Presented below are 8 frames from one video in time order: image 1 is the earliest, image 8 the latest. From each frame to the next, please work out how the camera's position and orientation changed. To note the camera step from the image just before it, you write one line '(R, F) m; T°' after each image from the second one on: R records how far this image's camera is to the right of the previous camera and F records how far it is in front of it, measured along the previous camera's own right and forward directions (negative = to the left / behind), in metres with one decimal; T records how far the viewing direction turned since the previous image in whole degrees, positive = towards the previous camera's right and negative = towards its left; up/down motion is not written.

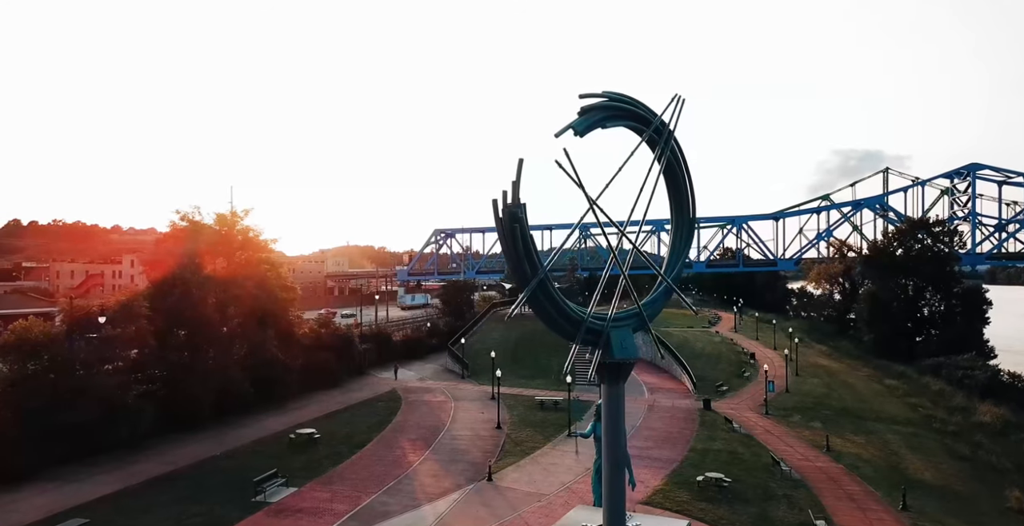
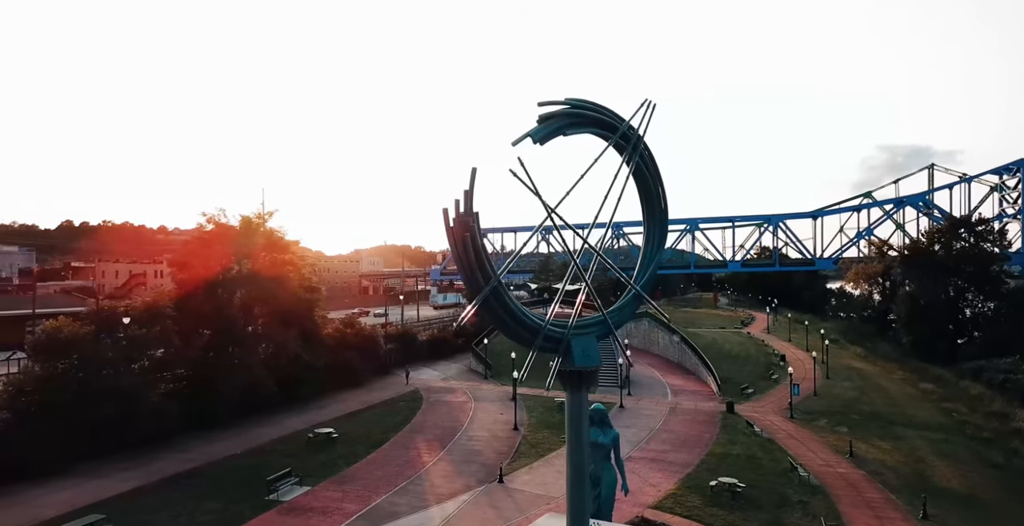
(+0.9, 0.0) m; -3°
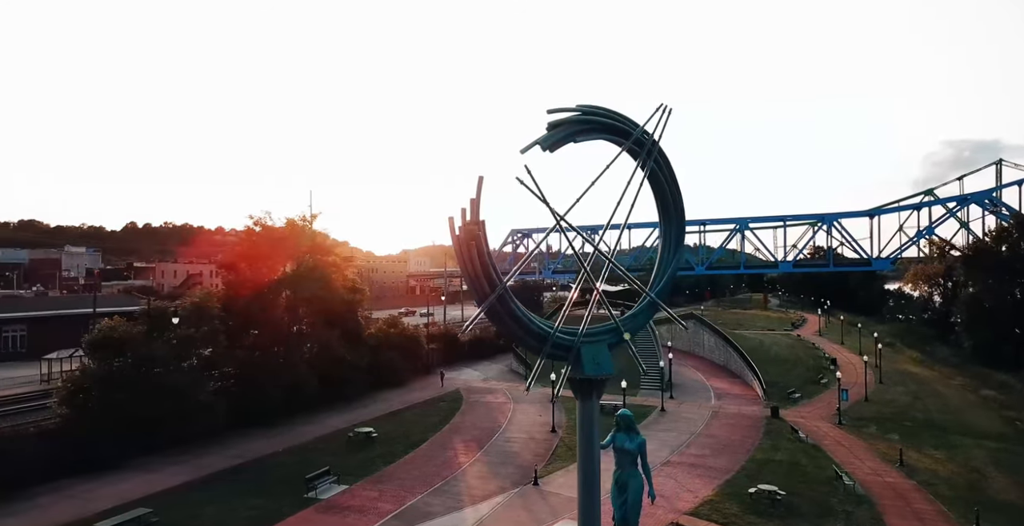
(+0.4, 0.0) m; -4°
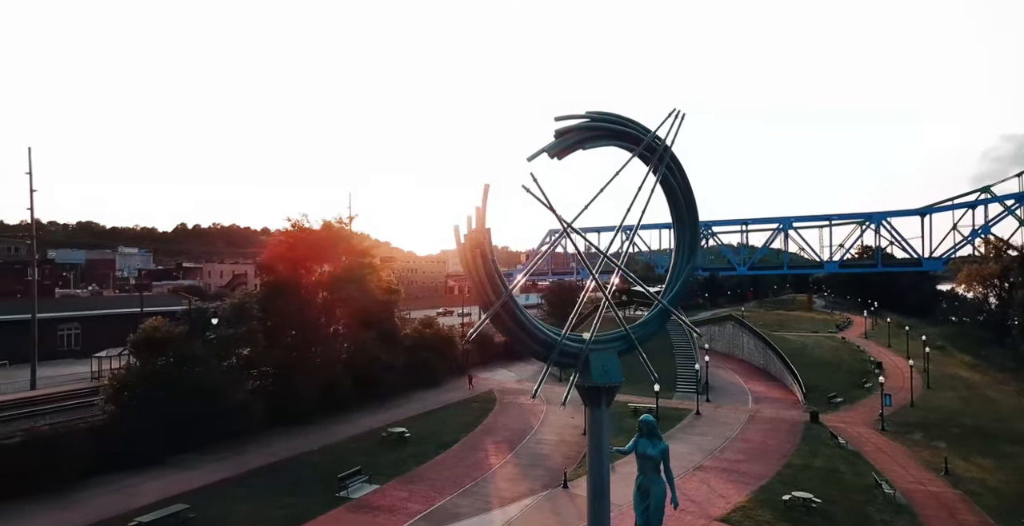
(+0.4, 0.0) m; -3°
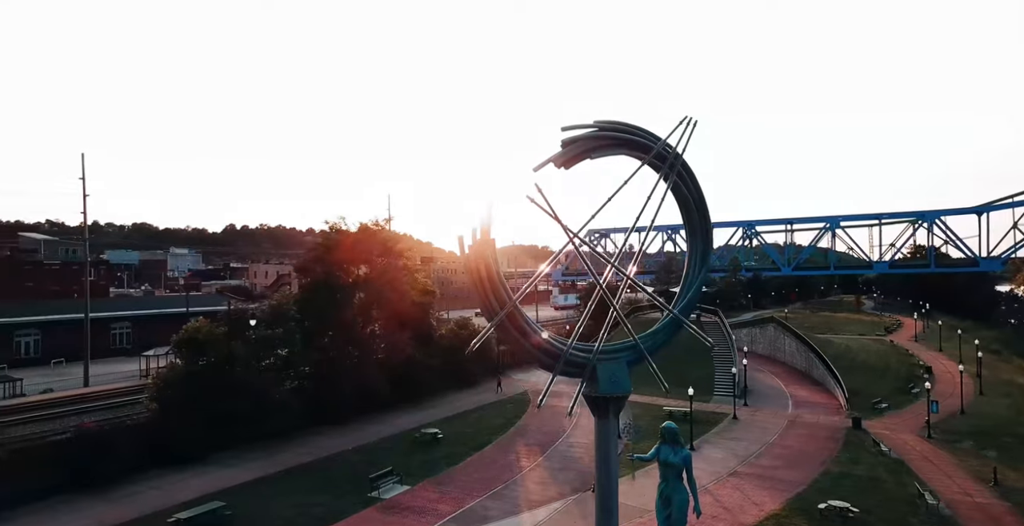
(+0.4, 0.0) m; -3°
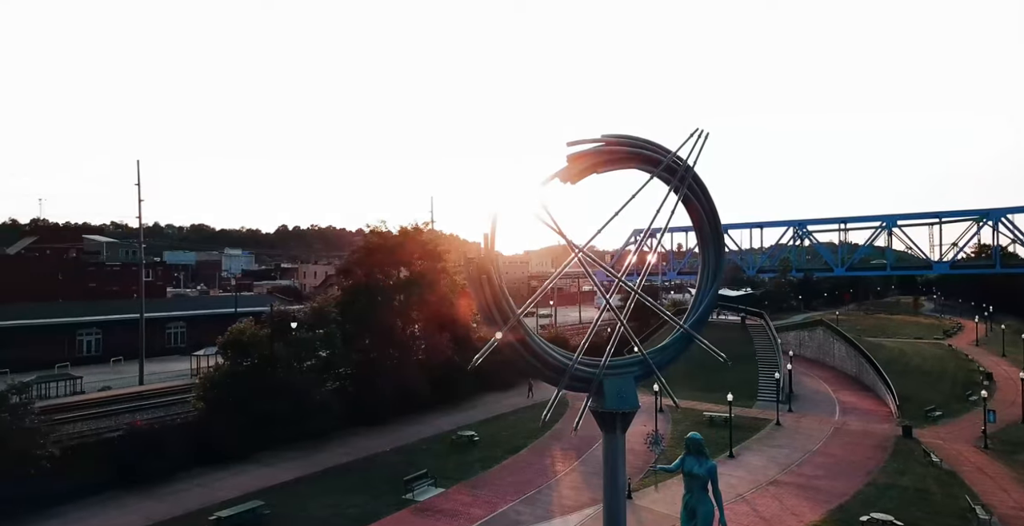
(+0.5, 0.0) m; -4°
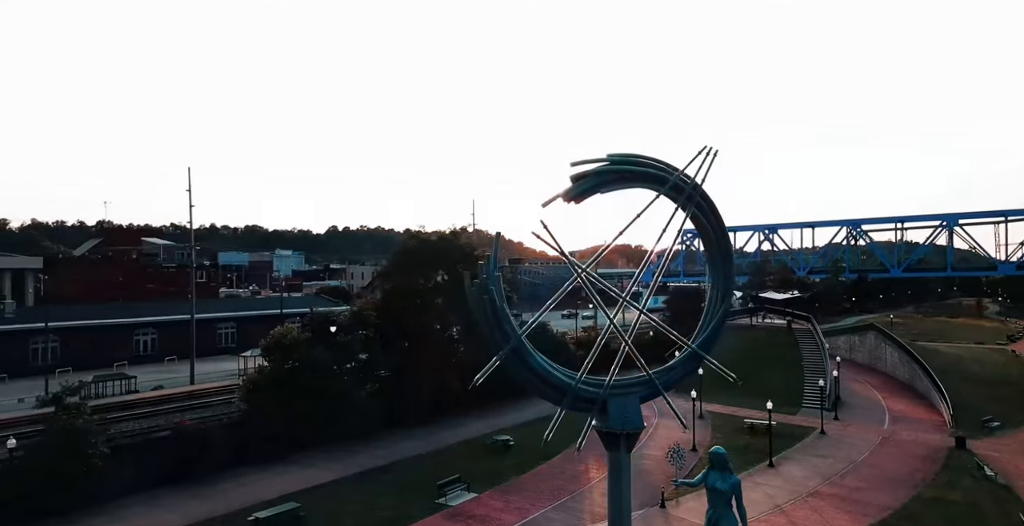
(+0.5, -0.1) m; -4°
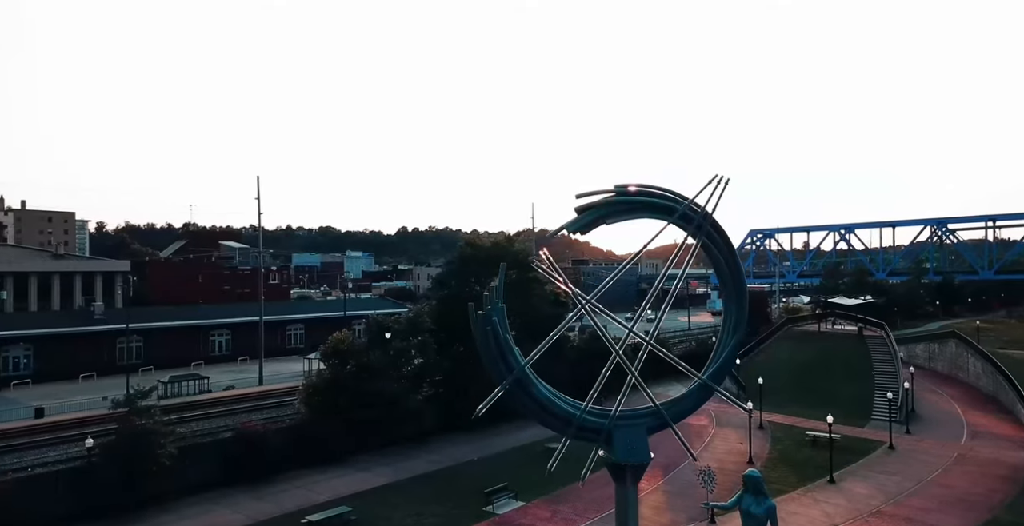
(+0.7, -0.2) m; -5°
